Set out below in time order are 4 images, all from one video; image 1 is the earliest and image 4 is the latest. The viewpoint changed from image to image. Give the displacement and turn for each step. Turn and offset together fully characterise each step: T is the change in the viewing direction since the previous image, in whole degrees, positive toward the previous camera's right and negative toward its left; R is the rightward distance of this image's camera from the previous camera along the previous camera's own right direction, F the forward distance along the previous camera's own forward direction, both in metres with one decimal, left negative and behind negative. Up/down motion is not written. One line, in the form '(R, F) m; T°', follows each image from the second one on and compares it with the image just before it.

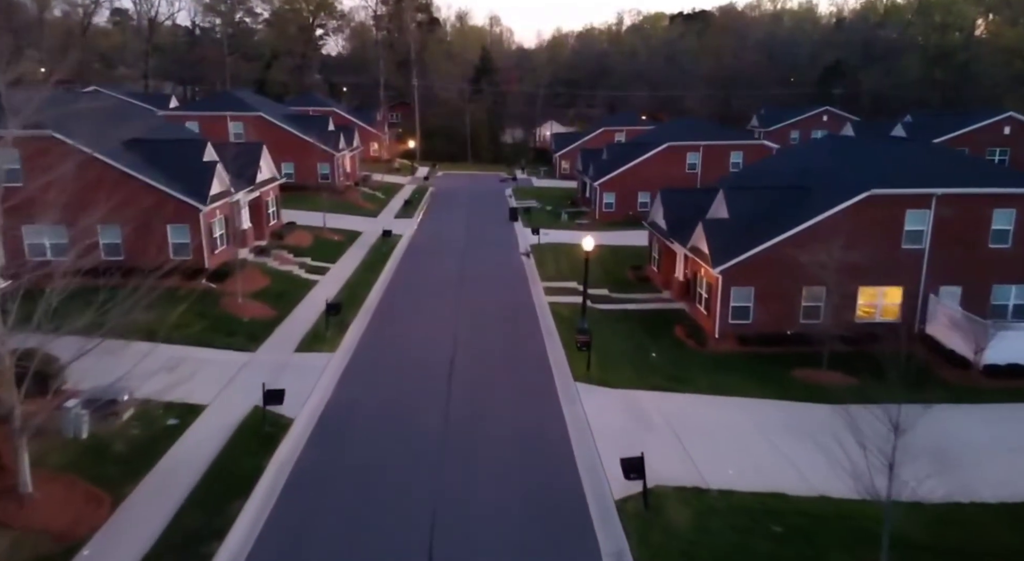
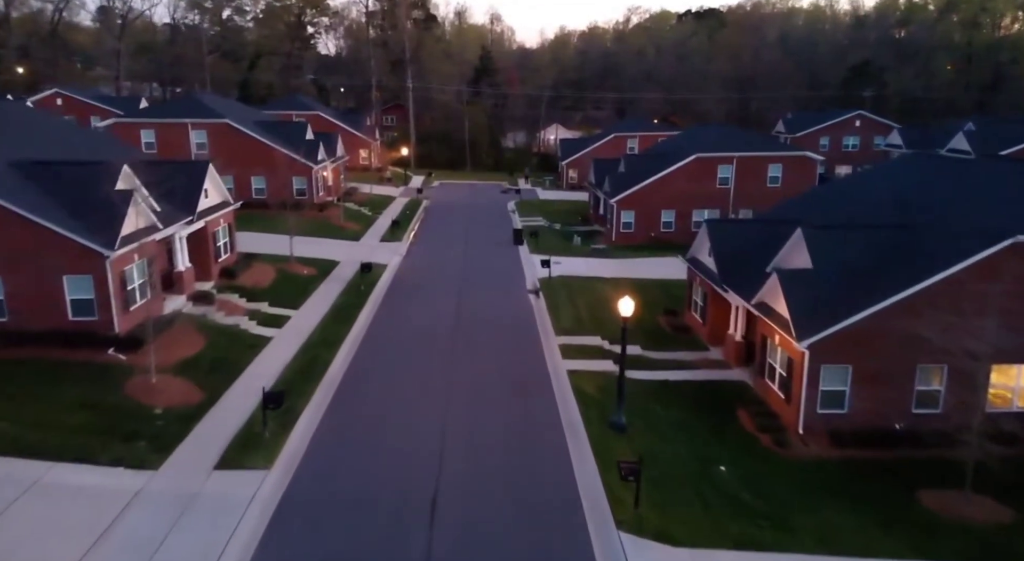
(-0.2, +5.9) m; 0°
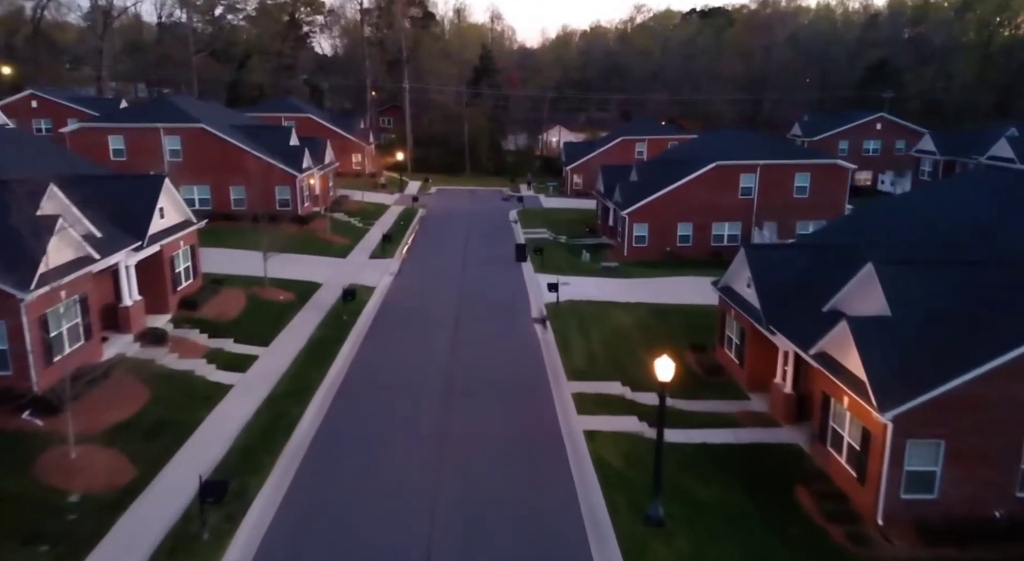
(-0.1, +3.3) m; 0°
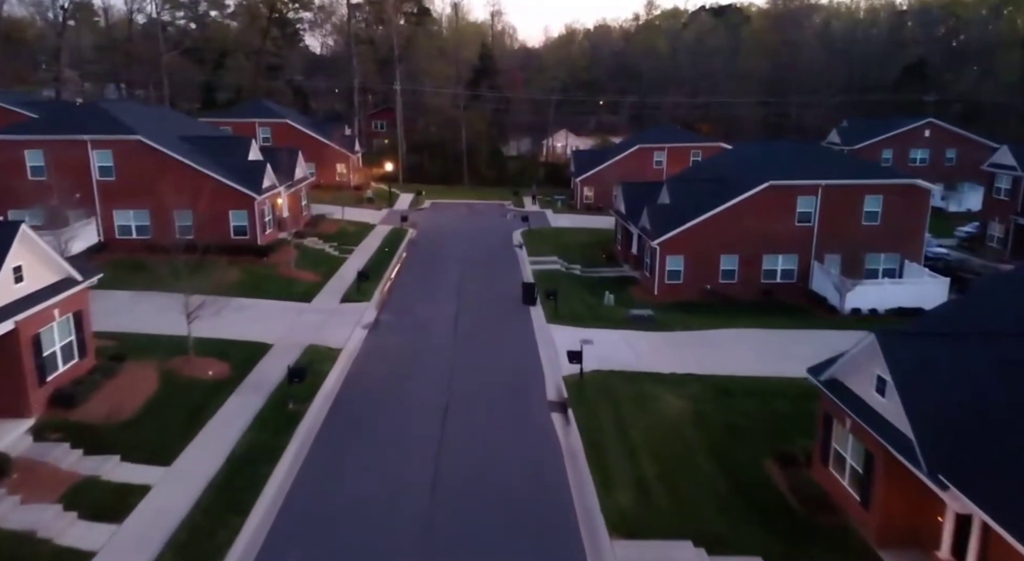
(-0.2, +6.4) m; 0°
